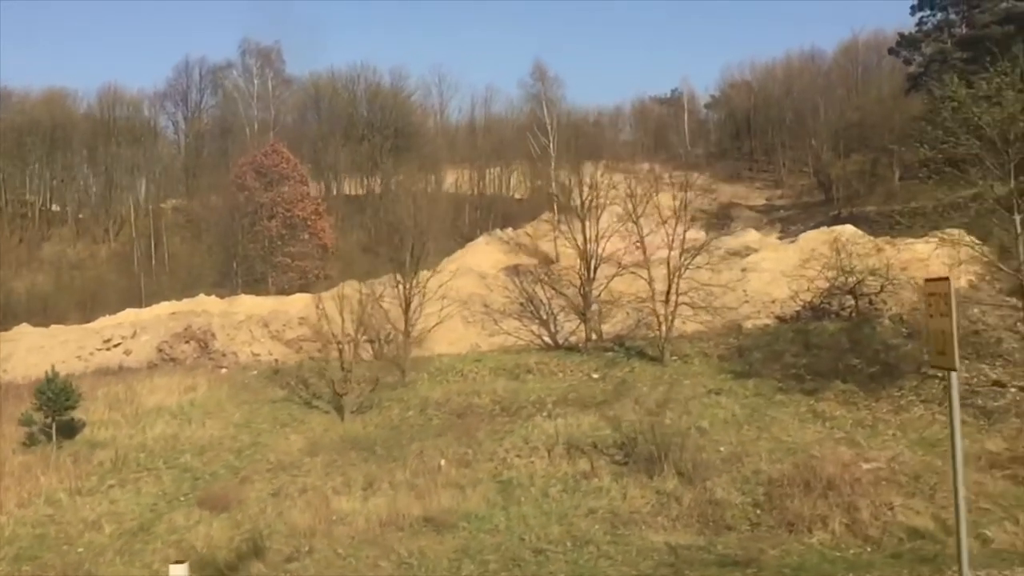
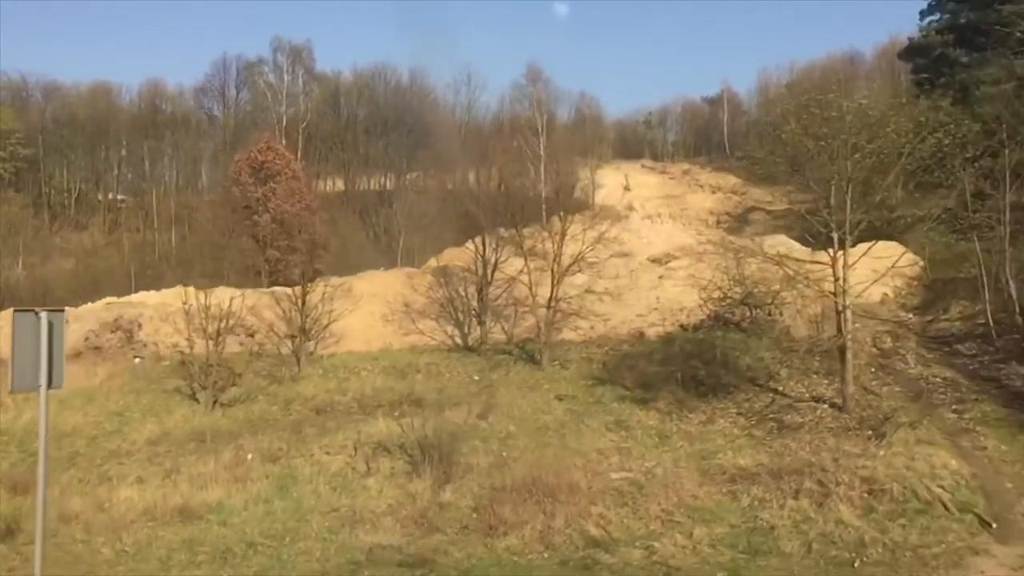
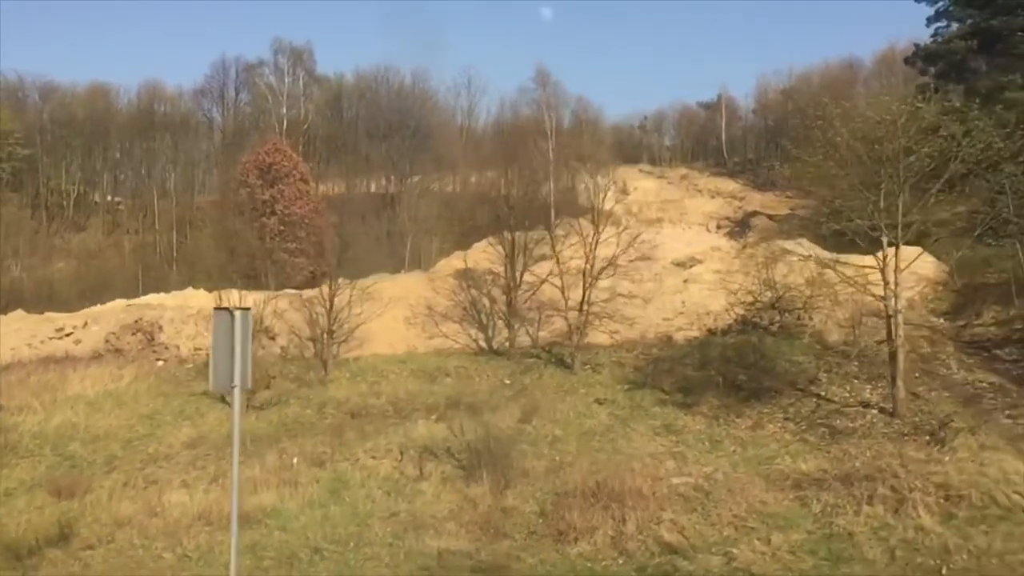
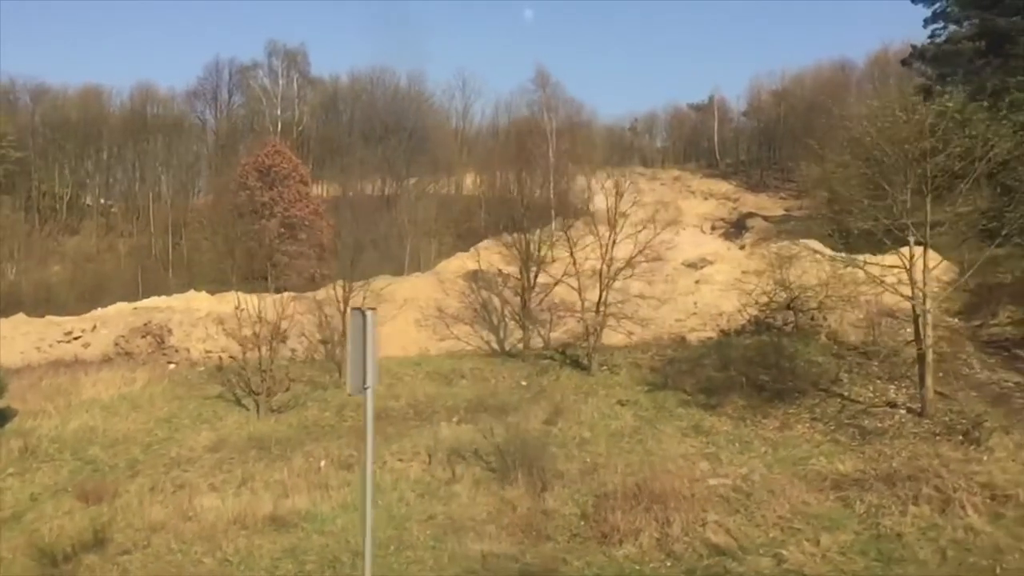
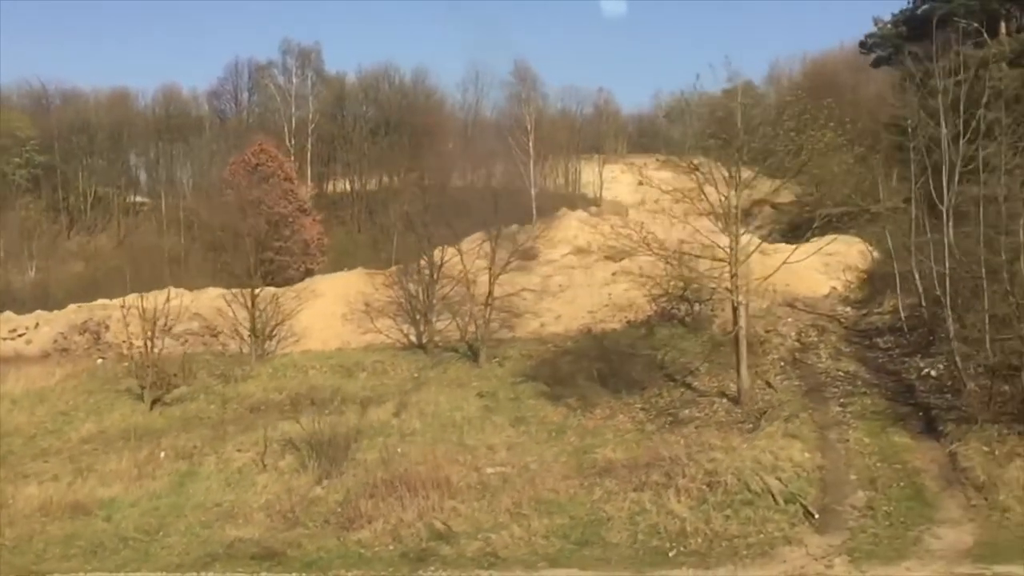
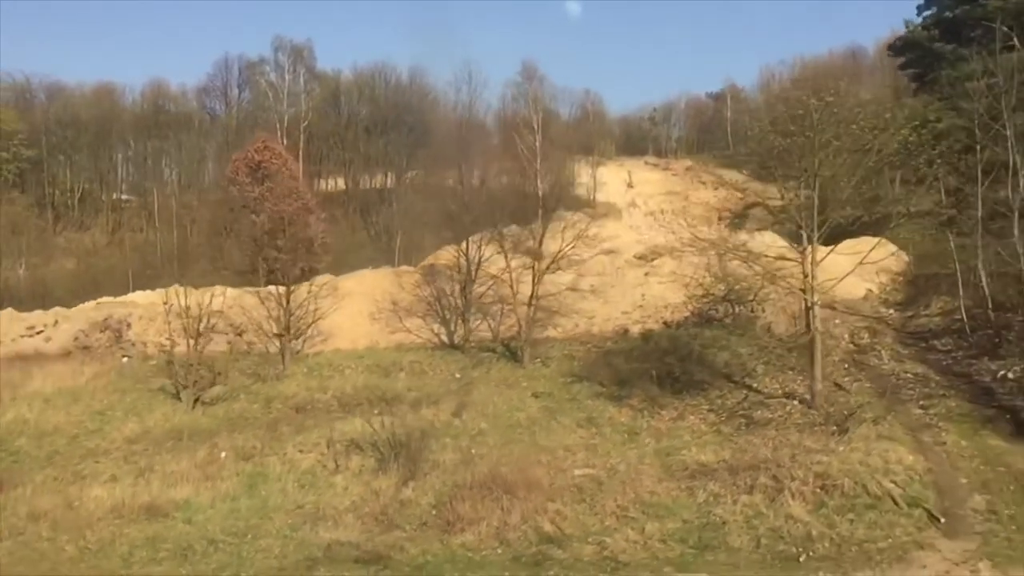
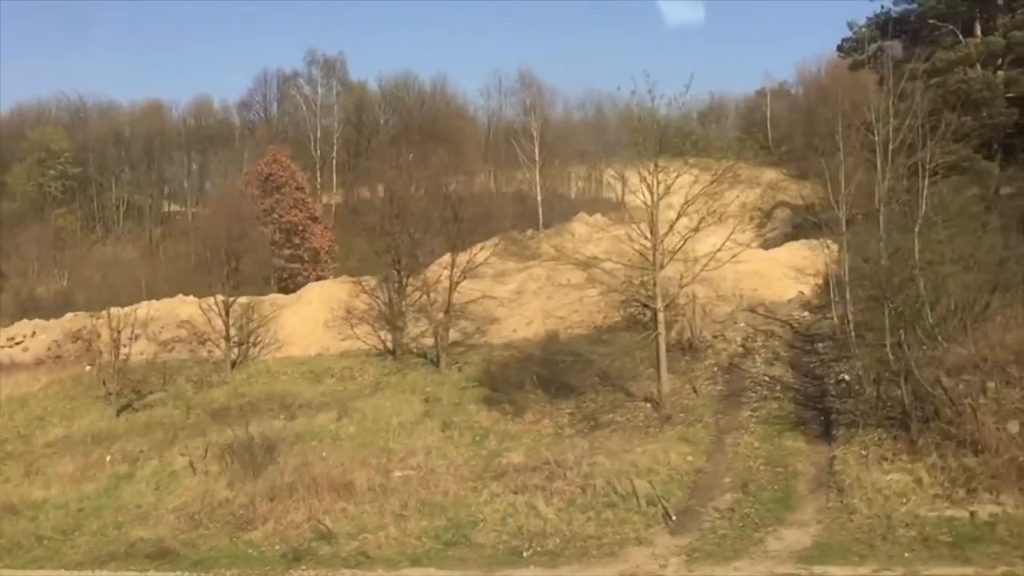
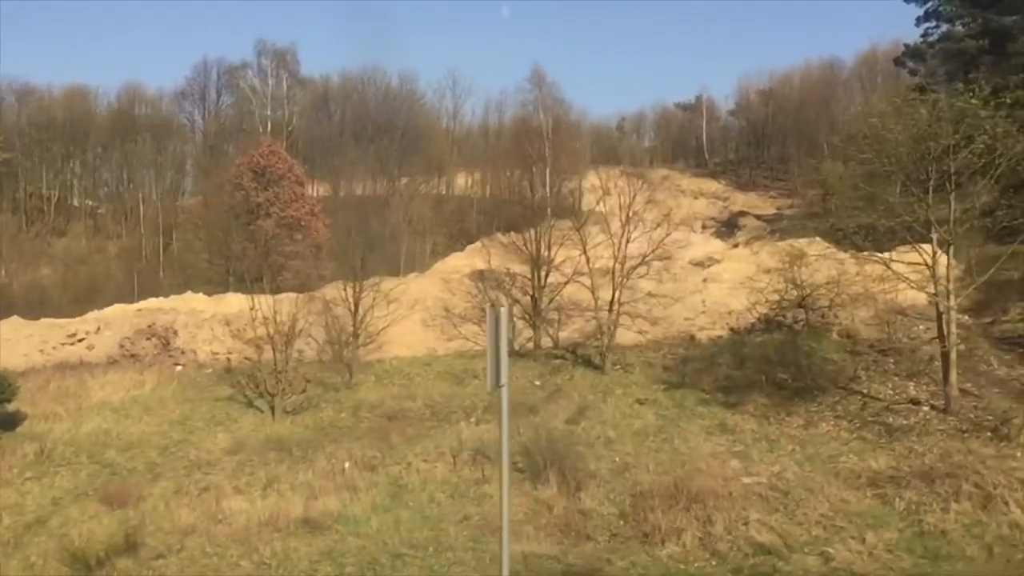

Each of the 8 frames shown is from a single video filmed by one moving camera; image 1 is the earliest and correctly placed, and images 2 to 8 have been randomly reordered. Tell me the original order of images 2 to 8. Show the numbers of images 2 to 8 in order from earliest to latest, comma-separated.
8, 4, 3, 2, 6, 5, 7
